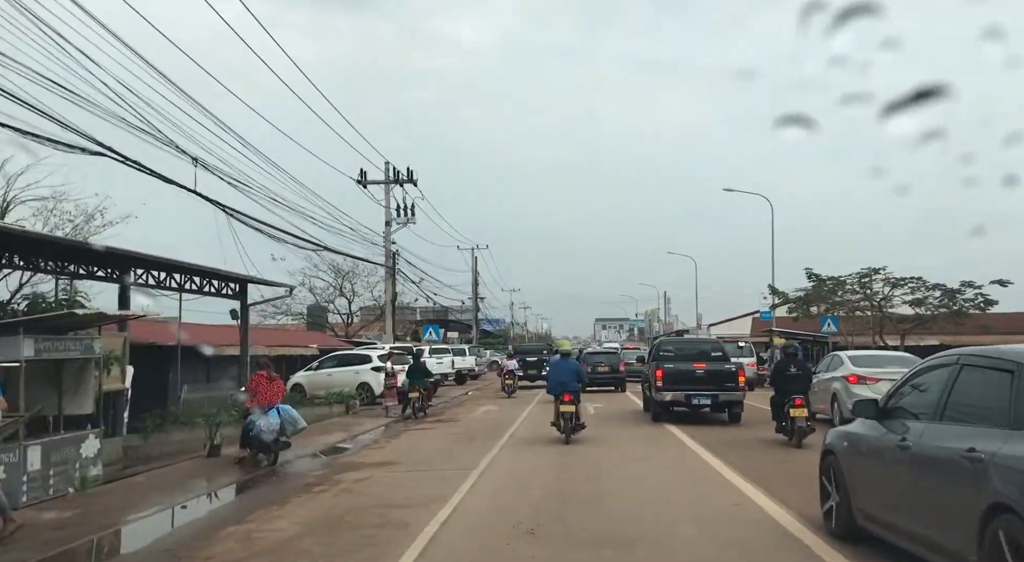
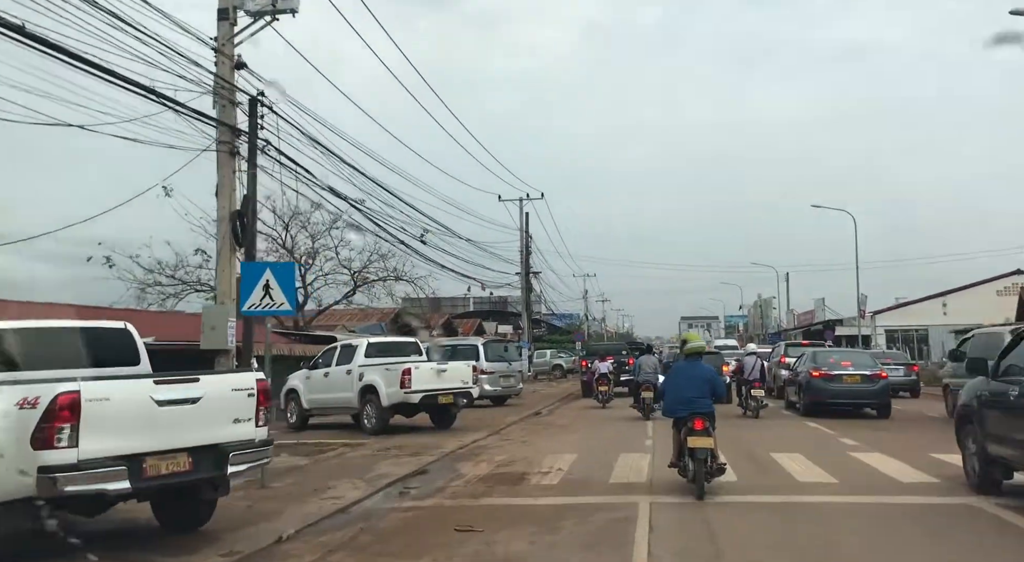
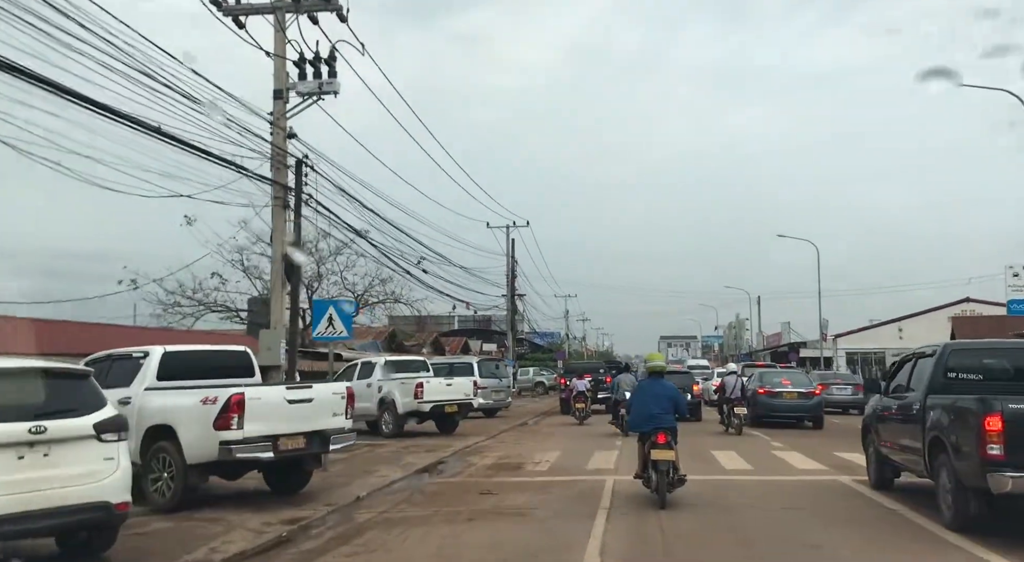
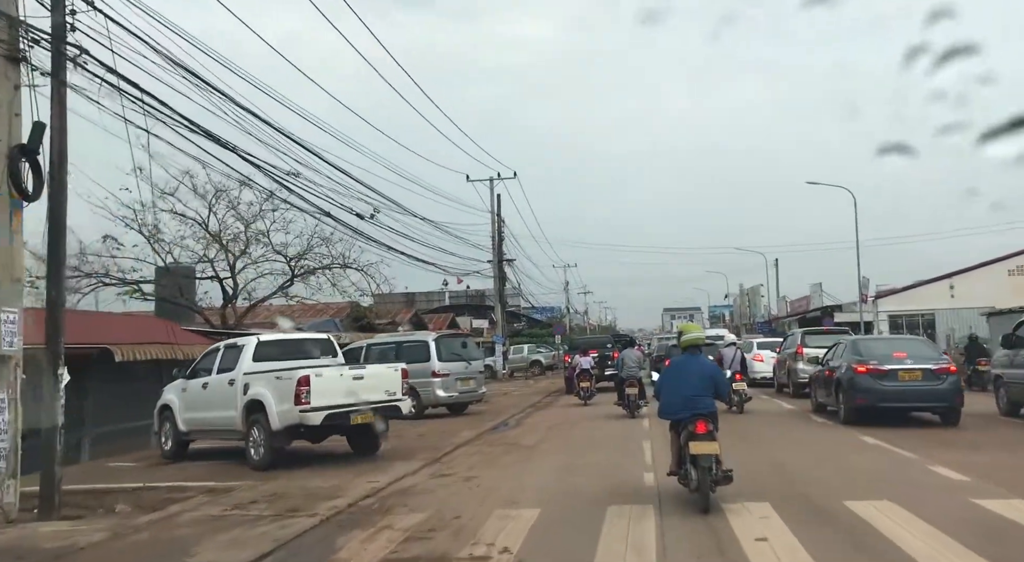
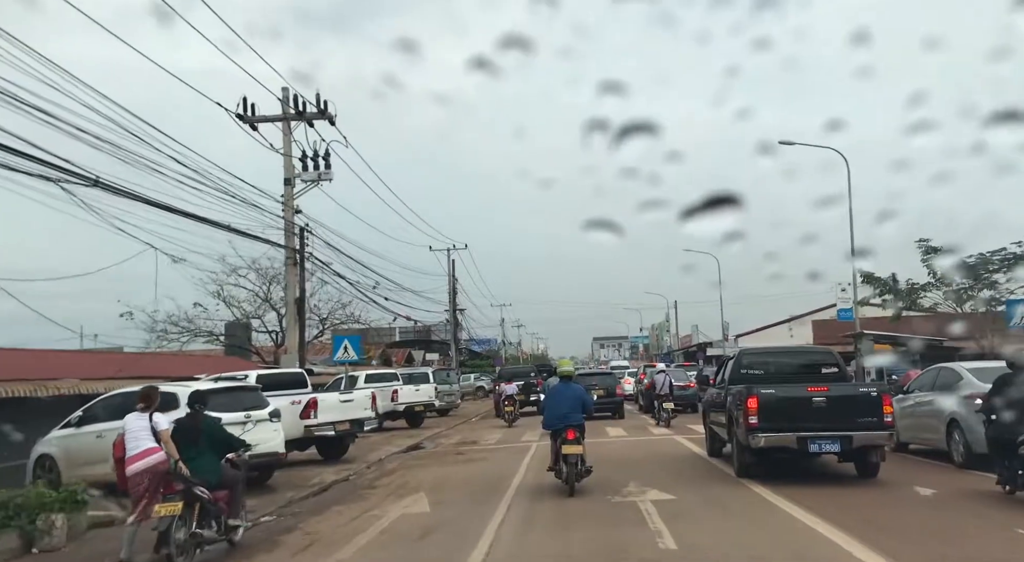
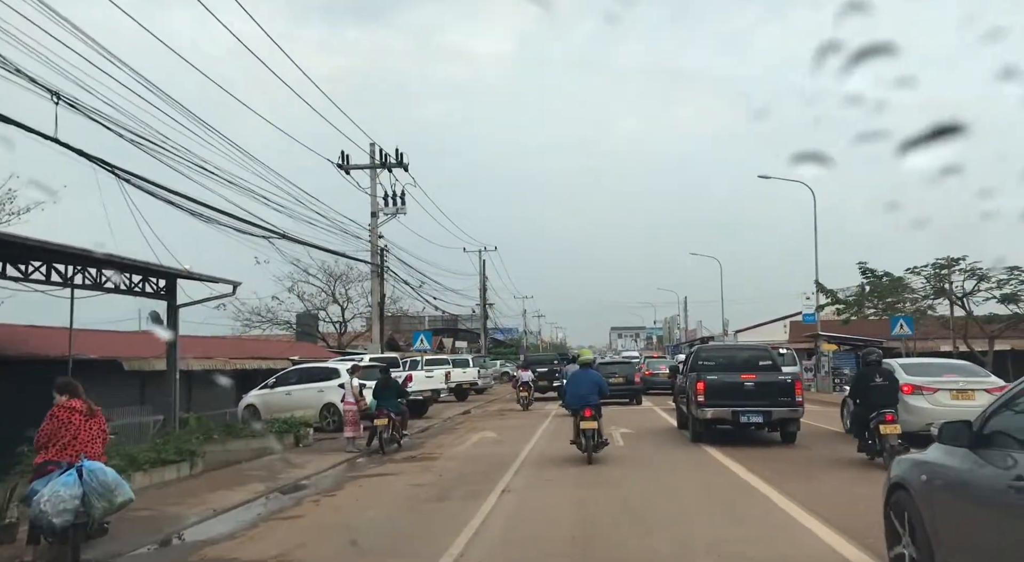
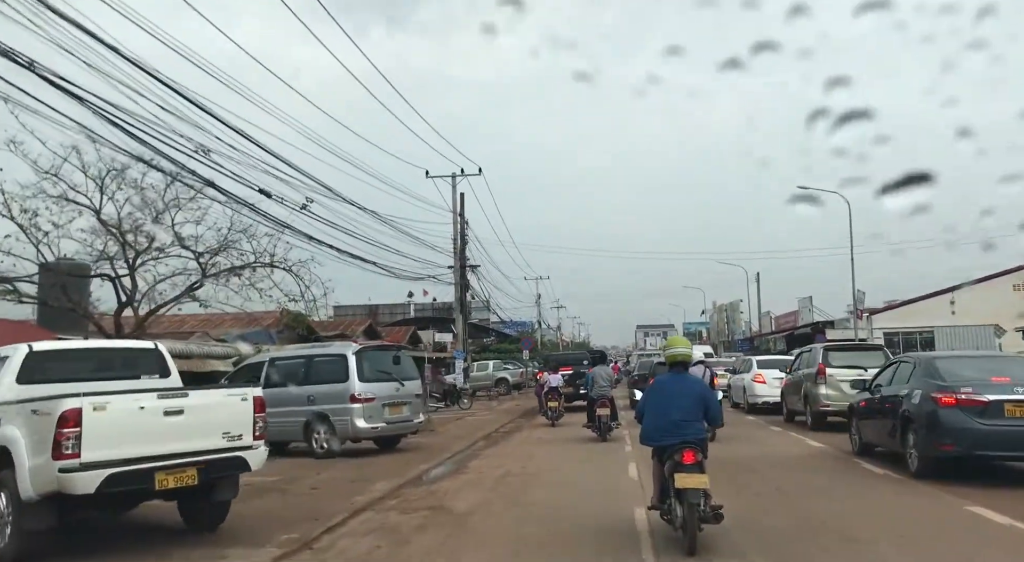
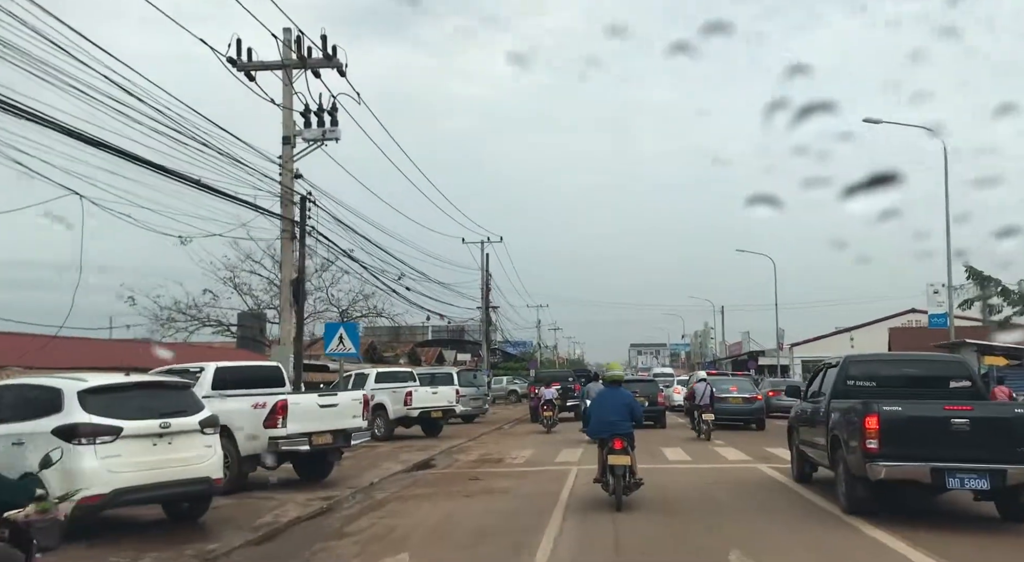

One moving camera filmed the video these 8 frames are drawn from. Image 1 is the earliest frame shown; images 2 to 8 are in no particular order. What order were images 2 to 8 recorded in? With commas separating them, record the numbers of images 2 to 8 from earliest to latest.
6, 5, 8, 3, 2, 4, 7
